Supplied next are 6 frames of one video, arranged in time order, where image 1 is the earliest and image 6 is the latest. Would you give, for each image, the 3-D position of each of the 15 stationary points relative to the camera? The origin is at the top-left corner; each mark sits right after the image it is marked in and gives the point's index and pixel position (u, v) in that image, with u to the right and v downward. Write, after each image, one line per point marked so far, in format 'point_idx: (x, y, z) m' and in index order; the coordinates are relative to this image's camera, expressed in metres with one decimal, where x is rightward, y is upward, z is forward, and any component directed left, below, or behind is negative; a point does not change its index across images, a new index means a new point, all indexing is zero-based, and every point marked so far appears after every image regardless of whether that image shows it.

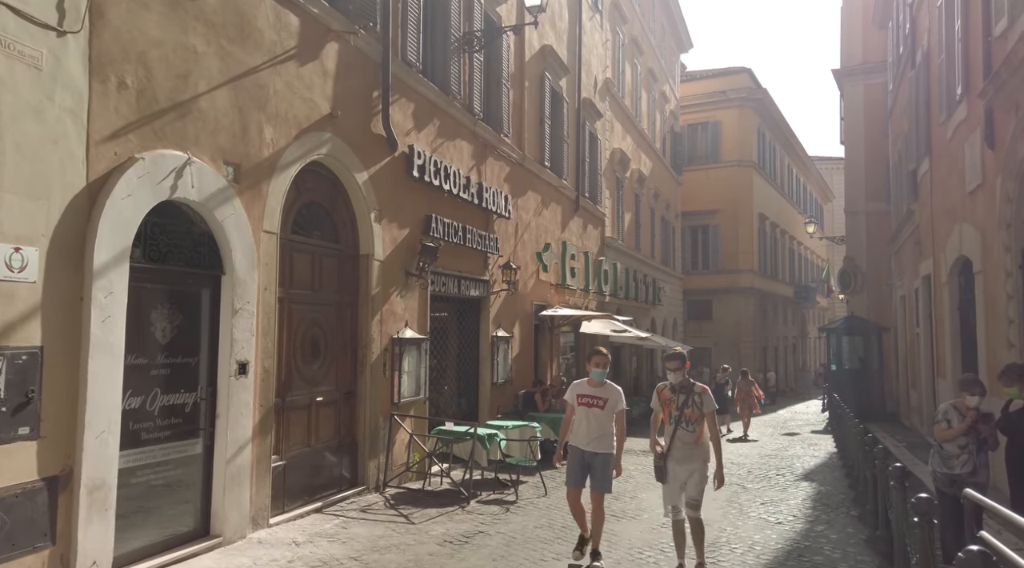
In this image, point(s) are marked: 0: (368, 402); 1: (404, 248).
0: (-1.5, -1.3, +7.9) m
1: (-1.3, +0.4, +8.7) m
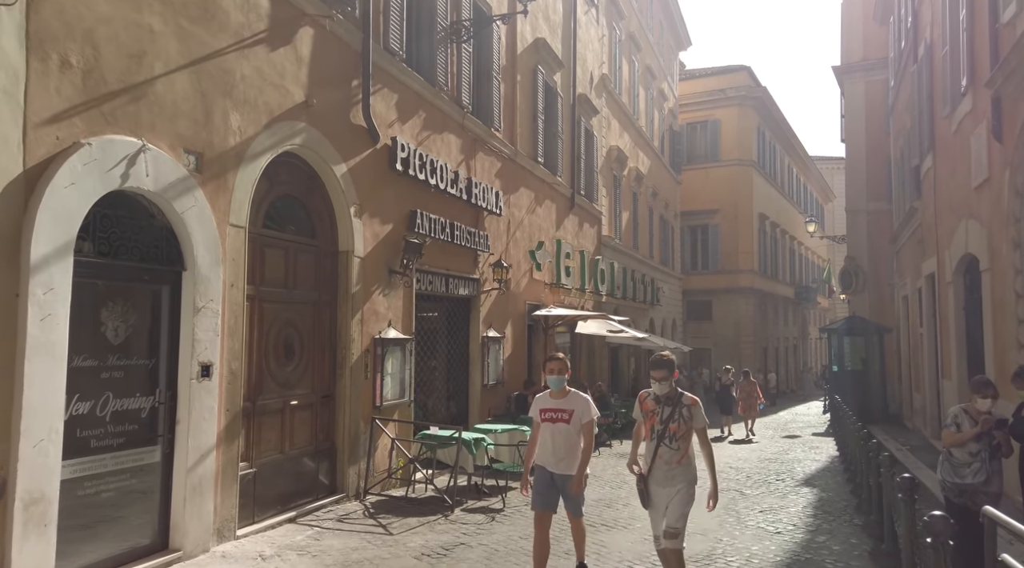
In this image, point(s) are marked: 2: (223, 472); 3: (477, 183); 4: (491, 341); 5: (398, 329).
0: (-1.7, -1.2, +7.5) m
1: (-1.4, +0.5, +8.3) m
2: (-2.2, -1.4, +5.7) m
3: (-0.5, +1.5, +10.9) m
4: (-0.3, -0.9, +11.5) m
5: (-1.3, -0.5, +8.6) m
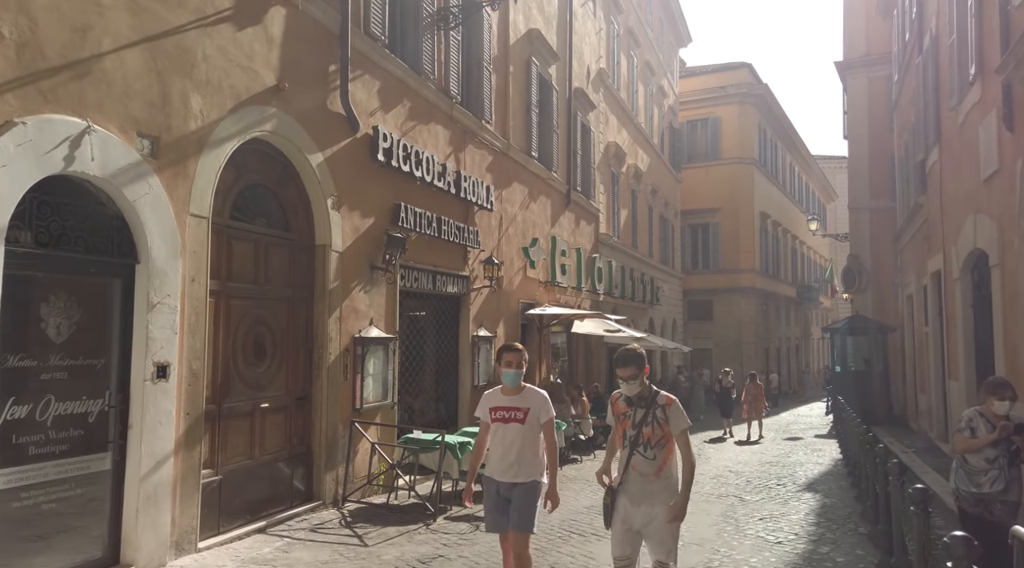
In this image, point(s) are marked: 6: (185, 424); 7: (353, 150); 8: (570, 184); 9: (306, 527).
0: (-1.8, -1.2, +7.1) m
1: (-1.5, +0.5, +7.9) m
2: (-2.4, -1.4, +5.3) m
3: (-0.7, +1.5, +10.5) m
4: (-0.5, -0.8, +11.2) m
5: (-1.5, -0.5, +8.2) m
6: (-2.4, -1.0, +5.3) m
7: (-1.6, +1.4, +7.7) m
8: (+1.3, +2.2, +16.3) m
9: (-1.8, -2.1, +6.4) m
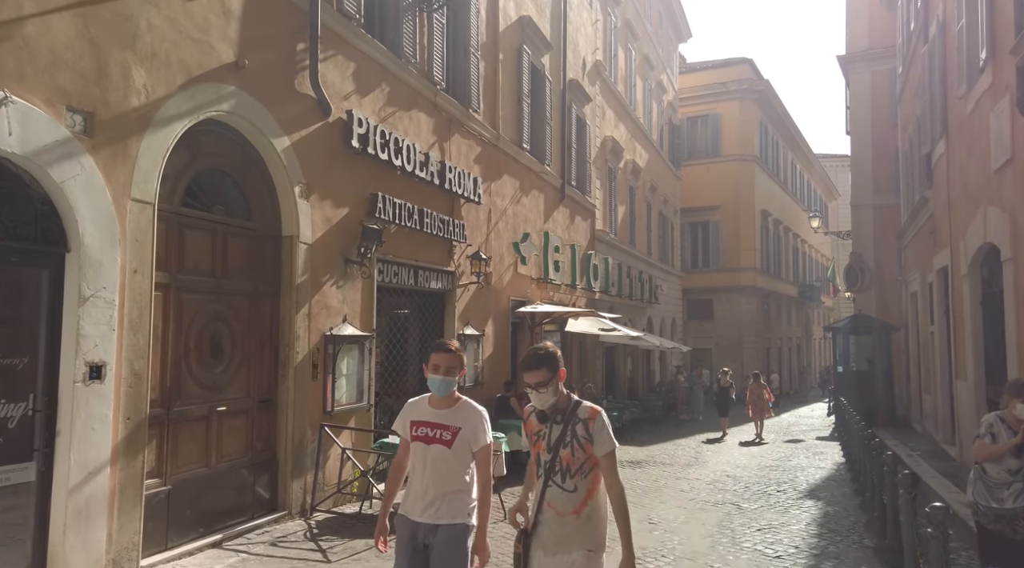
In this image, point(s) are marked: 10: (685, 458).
0: (-2.0, -1.1, +6.6) m
1: (-1.7, +0.5, +7.5) m
2: (-2.5, -1.3, +4.8) m
3: (-0.8, +1.6, +10.0) m
4: (-0.6, -0.8, +10.7) m
5: (-1.6, -0.4, +7.7) m
6: (-2.5, -1.0, +4.9) m
7: (-1.8, +1.4, +7.2) m
8: (+1.1, +2.2, +15.8) m
9: (-2.0, -2.0, +5.9) m
10: (+3.0, -3.0, +12.7) m
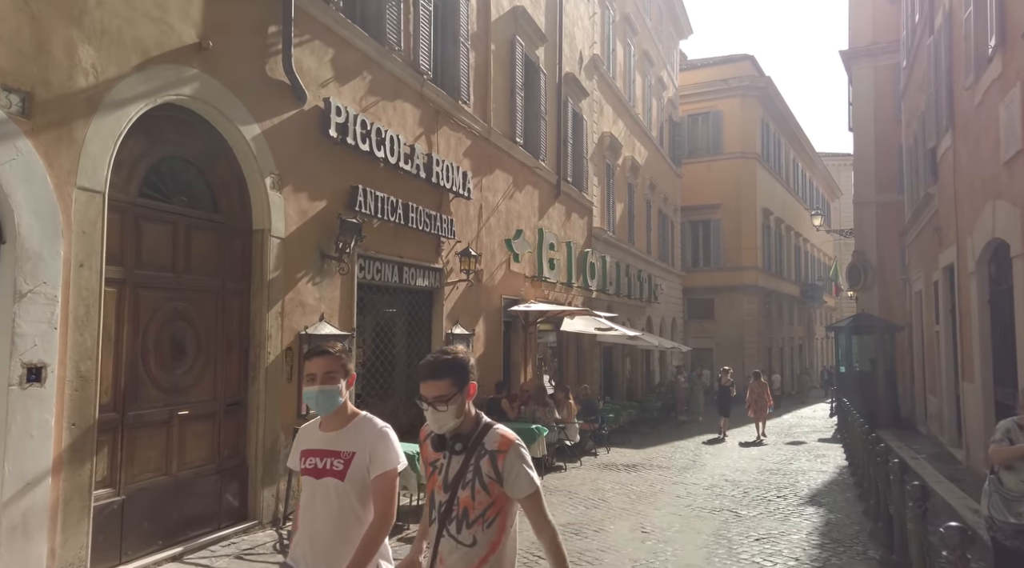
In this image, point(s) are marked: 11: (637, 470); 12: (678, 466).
0: (-2.1, -1.1, +6.3) m
1: (-1.9, +0.6, +7.1) m
2: (-2.7, -1.3, +4.4) m
3: (-1.0, +1.6, +9.7) m
4: (-0.8, -0.8, +10.3) m
5: (-1.8, -0.4, +7.4) m
6: (-2.7, -0.9, +4.5) m
7: (-2.0, +1.5, +6.8) m
8: (+1.0, +2.3, +15.4) m
9: (-2.1, -2.0, +5.6) m
10: (+2.9, -3.0, +12.3) m
11: (+1.9, -2.8, +11.2) m
12: (+2.6, -2.9, +11.8) m
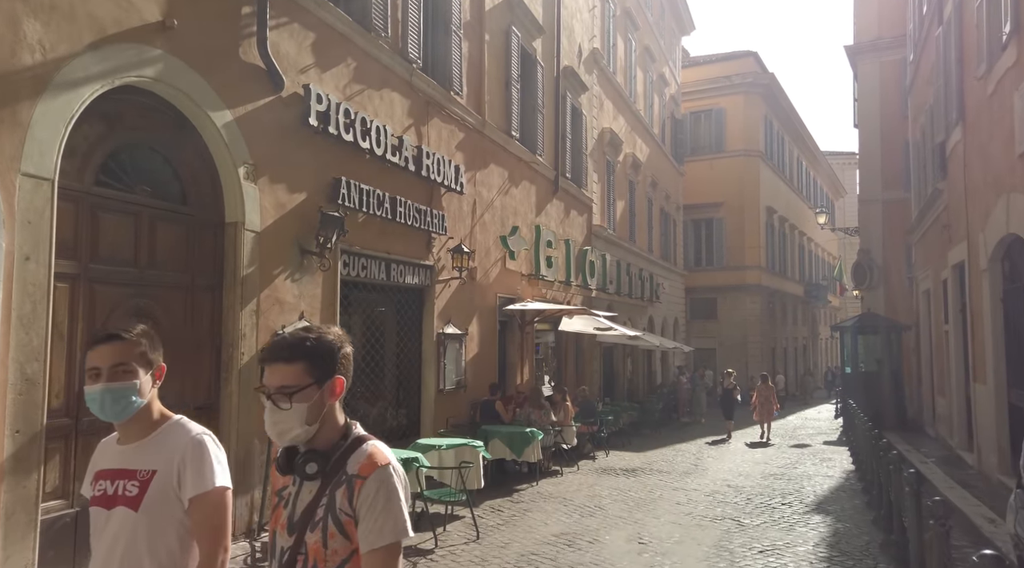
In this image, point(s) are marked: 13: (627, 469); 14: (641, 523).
0: (-2.2, -1.1, +5.9) m
1: (-2.0, +0.6, +6.7) m
2: (-2.8, -1.3, +4.1) m
3: (-1.0, +1.6, +9.3) m
4: (-0.8, -0.7, +9.9) m
5: (-1.9, -0.4, +7.0) m
6: (-2.8, -0.9, +4.1) m
7: (-2.1, +1.5, +6.4) m
8: (+0.9, +2.3, +15.1) m
9: (-2.2, -2.0, +5.2) m
10: (+2.8, -2.9, +12.0) m
11: (+1.8, -2.8, +10.8) m
12: (+2.6, -2.9, +11.4) m
13: (+1.7, -2.8, +11.2) m
14: (+1.3, -2.4, +7.5) m
